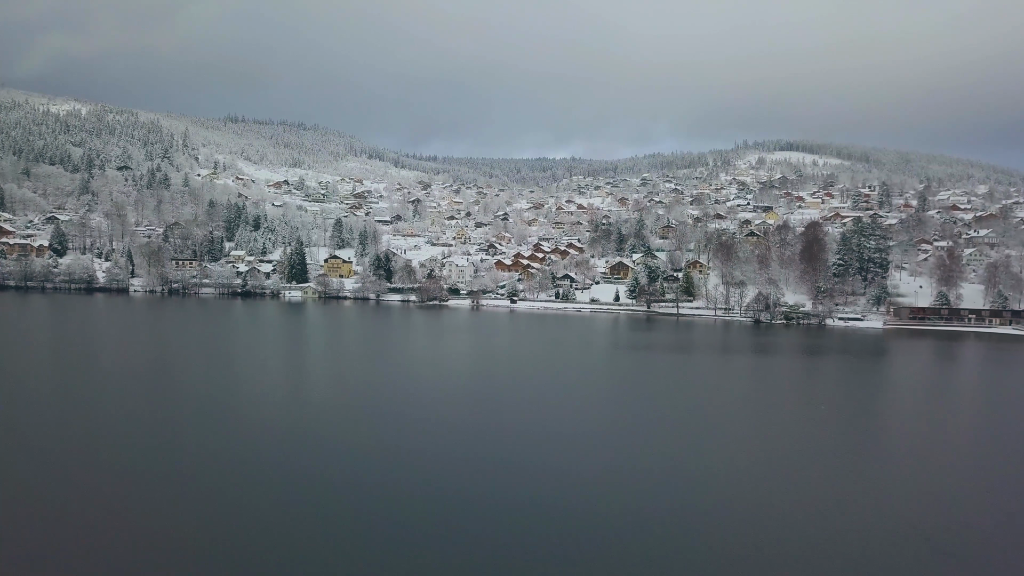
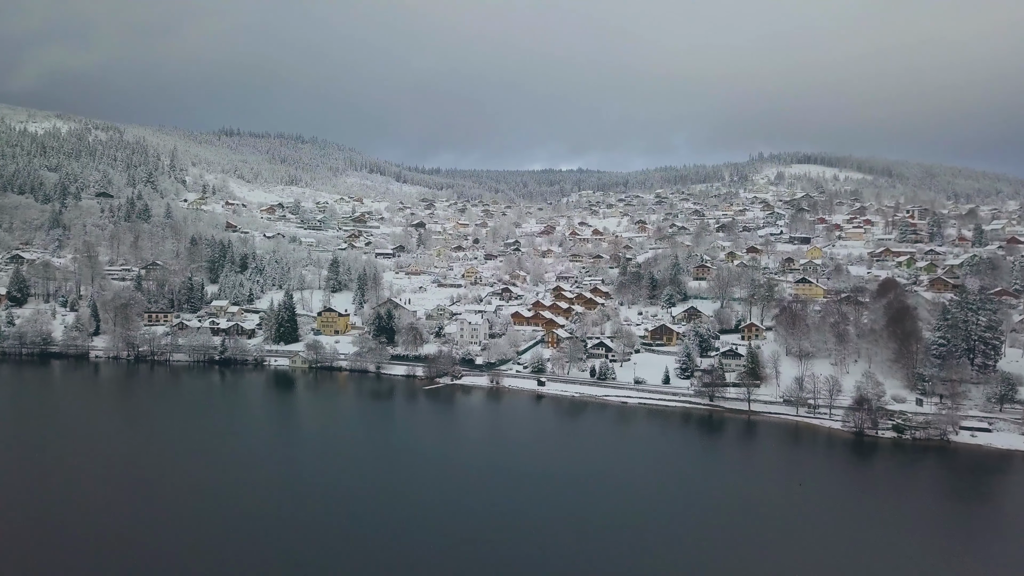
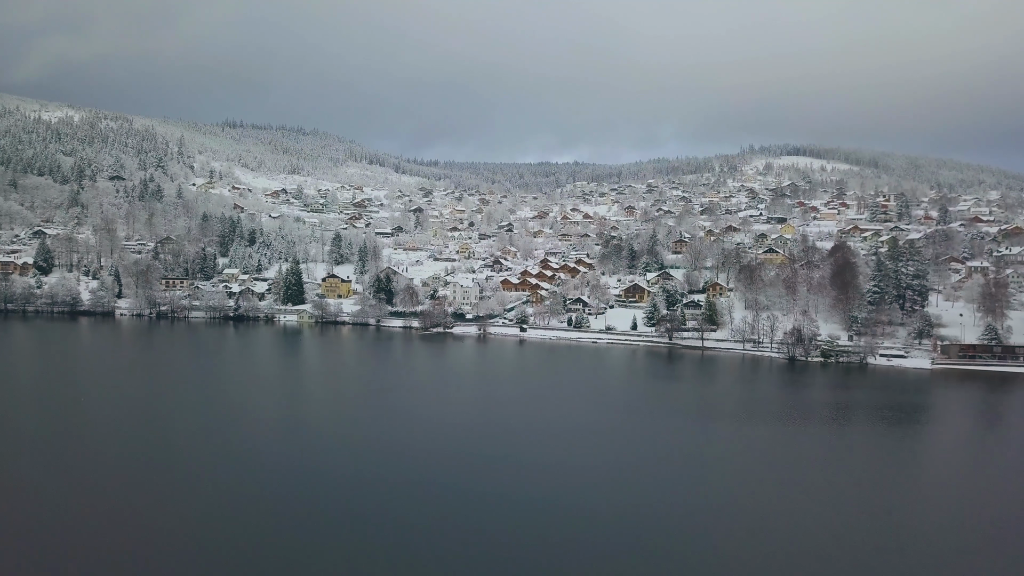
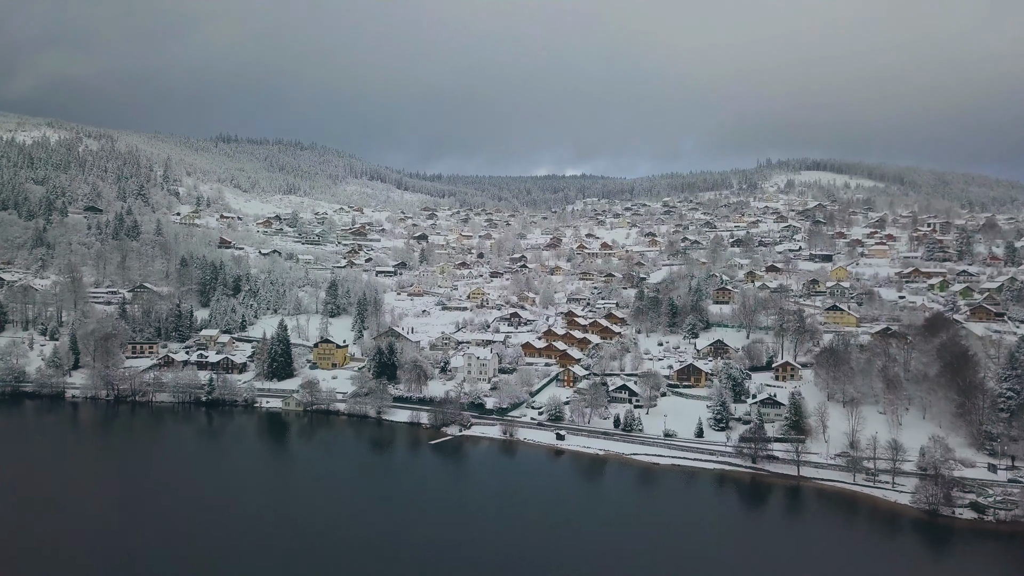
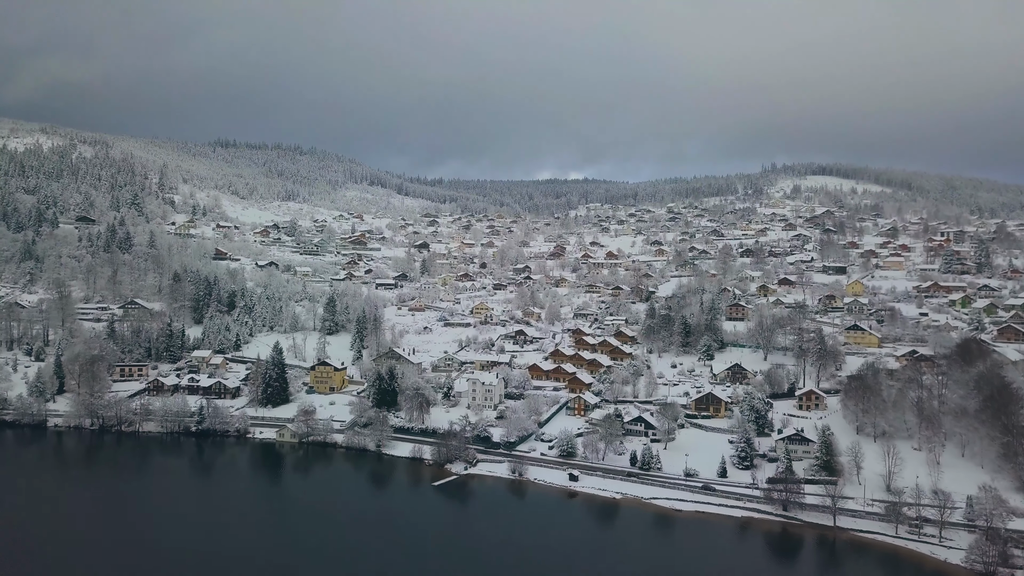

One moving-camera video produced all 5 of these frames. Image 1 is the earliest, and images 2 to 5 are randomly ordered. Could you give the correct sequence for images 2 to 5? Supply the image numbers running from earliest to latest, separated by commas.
3, 2, 4, 5
